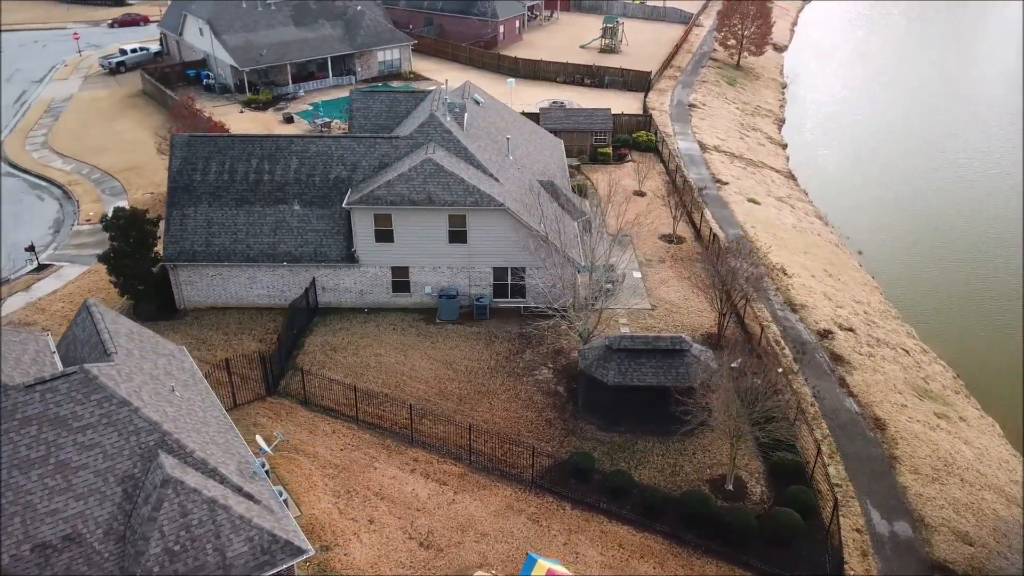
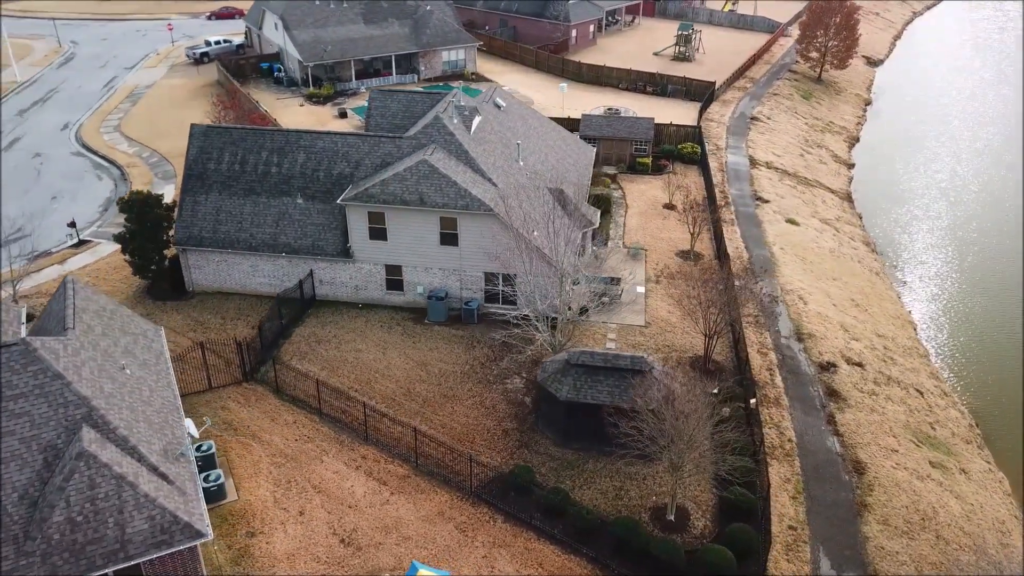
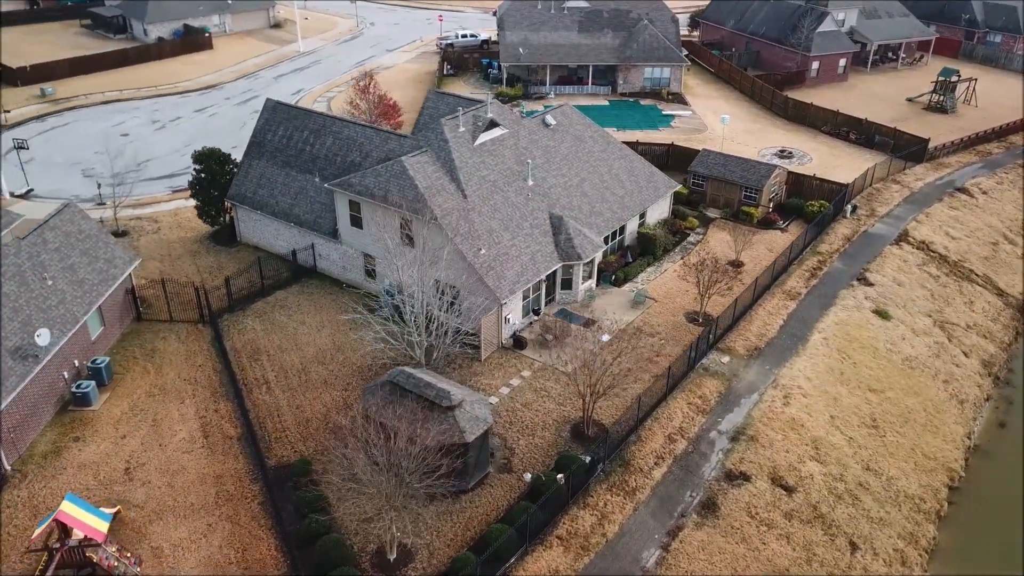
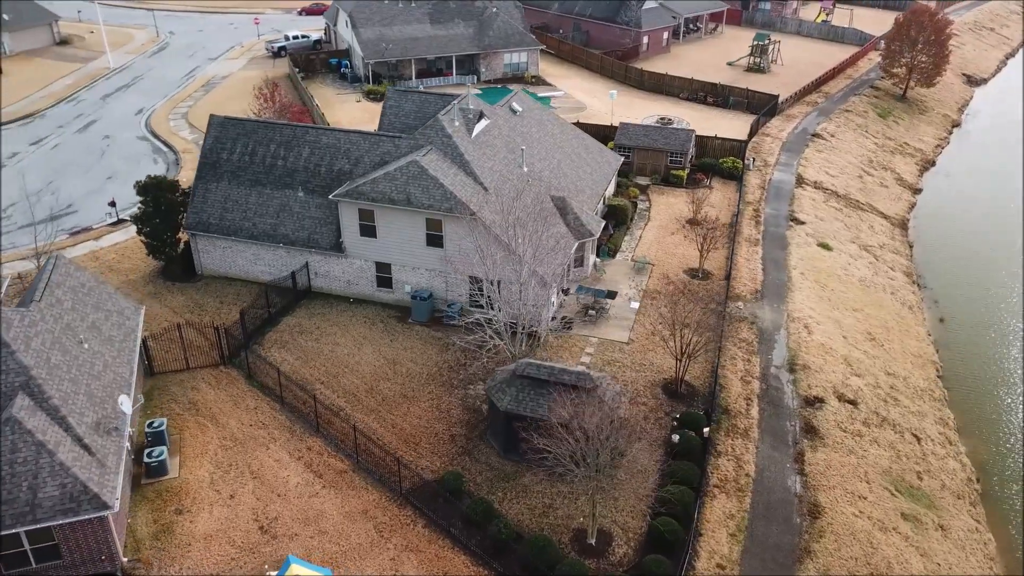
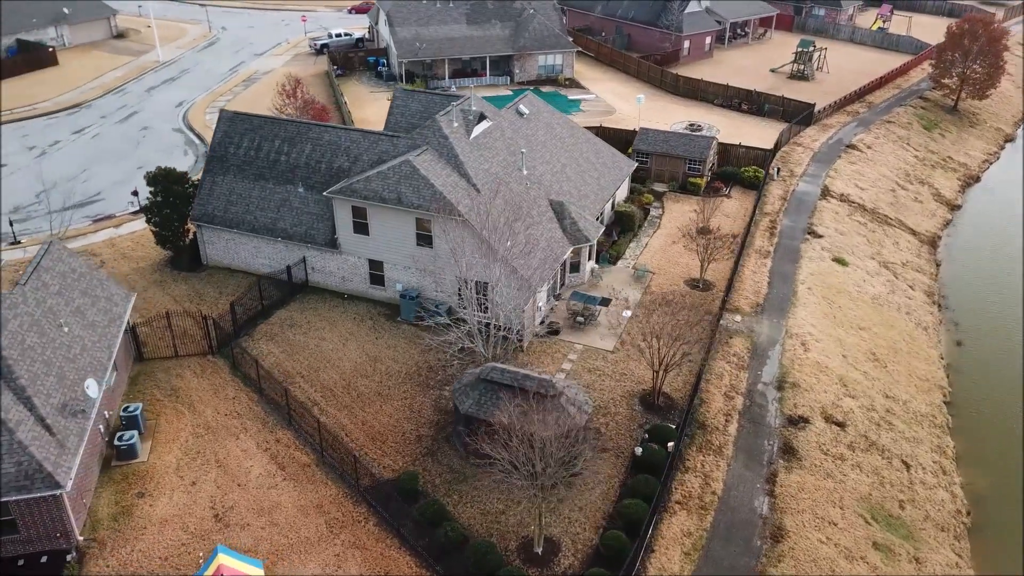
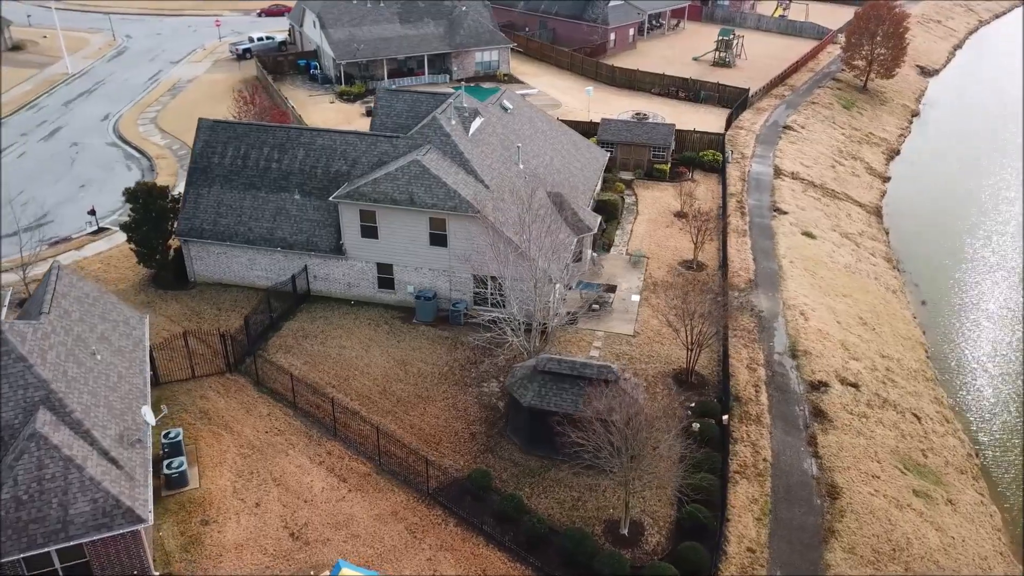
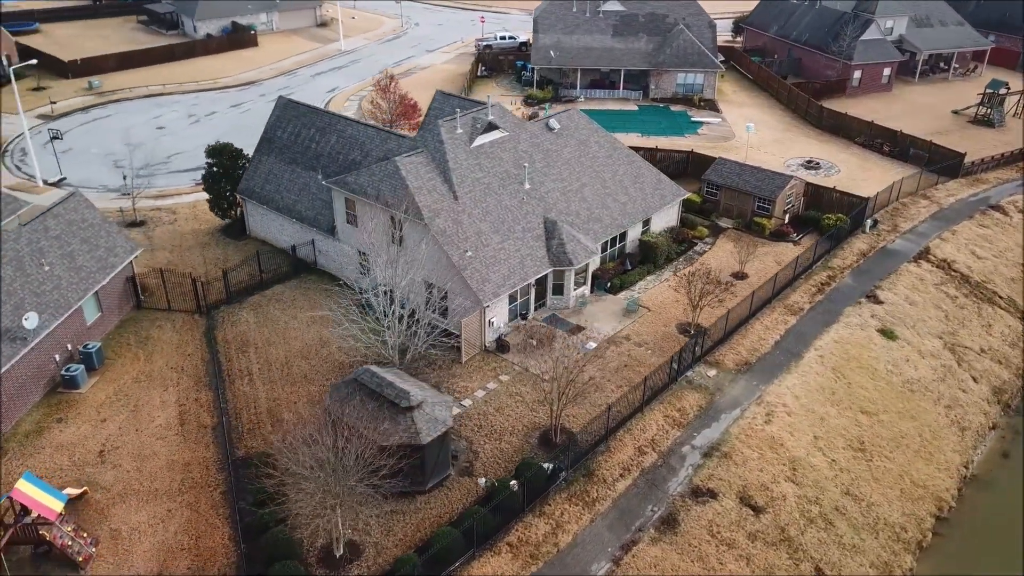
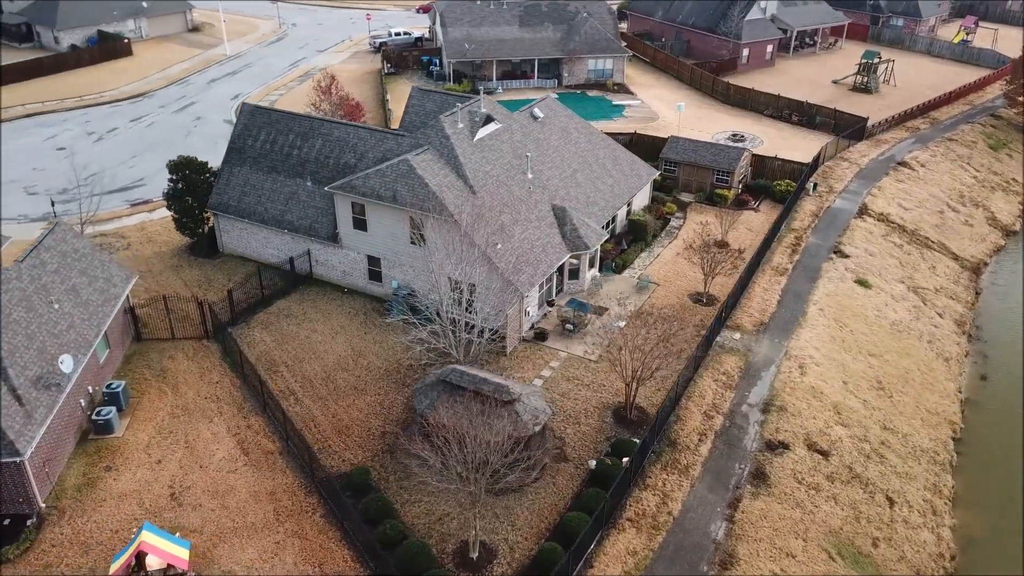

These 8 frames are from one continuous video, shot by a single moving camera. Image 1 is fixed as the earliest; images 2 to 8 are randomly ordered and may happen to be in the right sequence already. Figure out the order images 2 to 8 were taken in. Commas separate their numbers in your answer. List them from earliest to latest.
2, 6, 4, 5, 8, 3, 7
